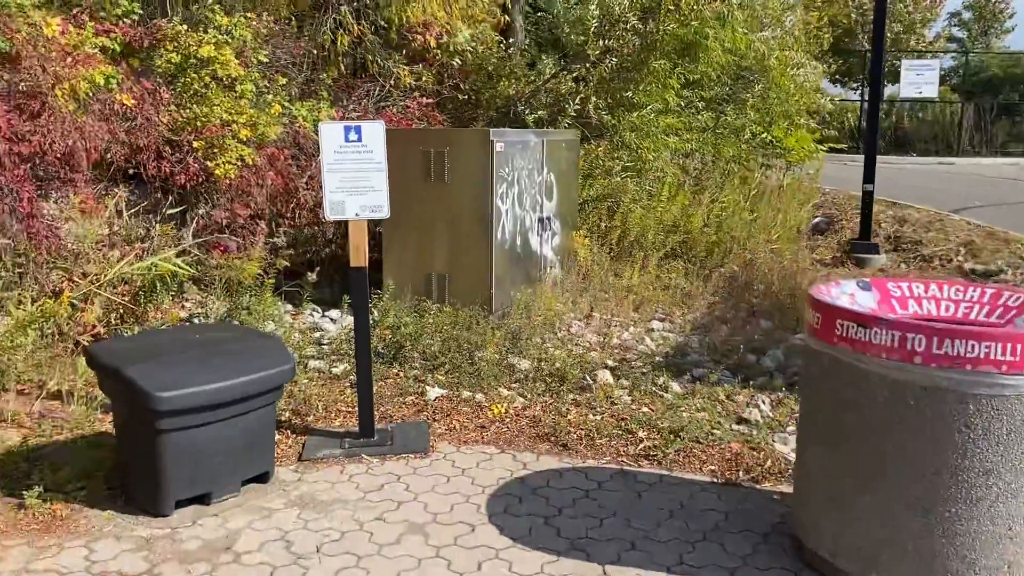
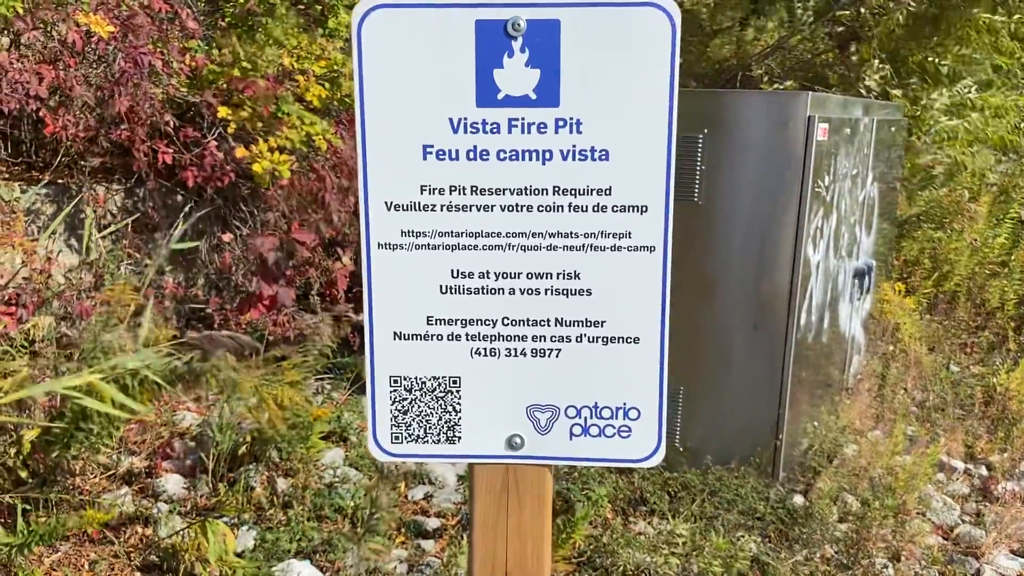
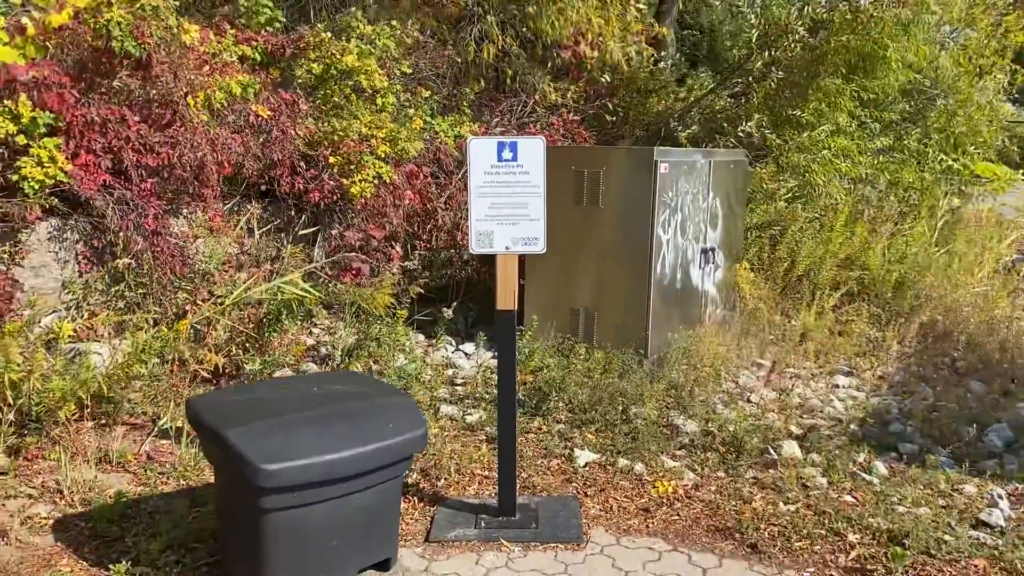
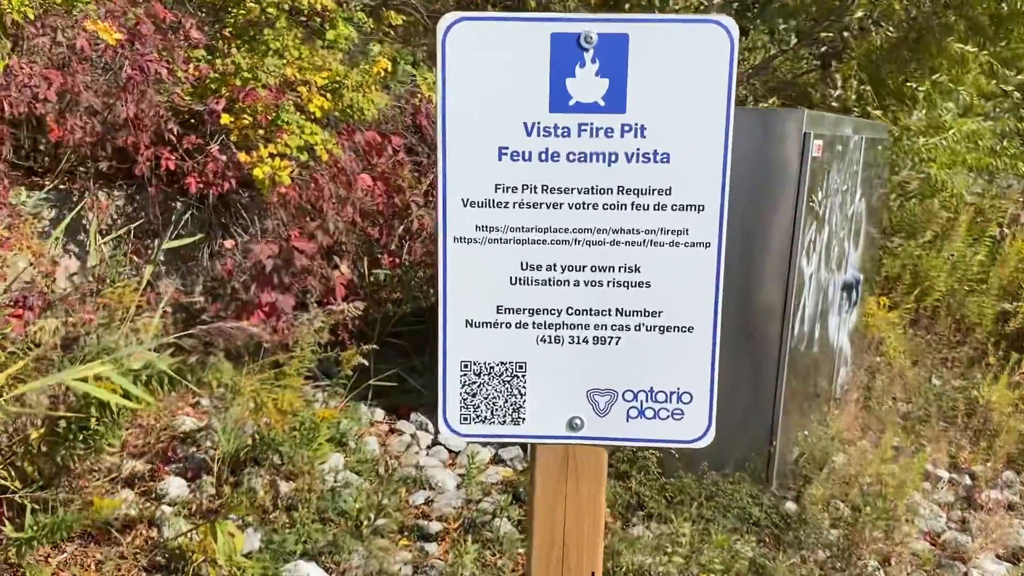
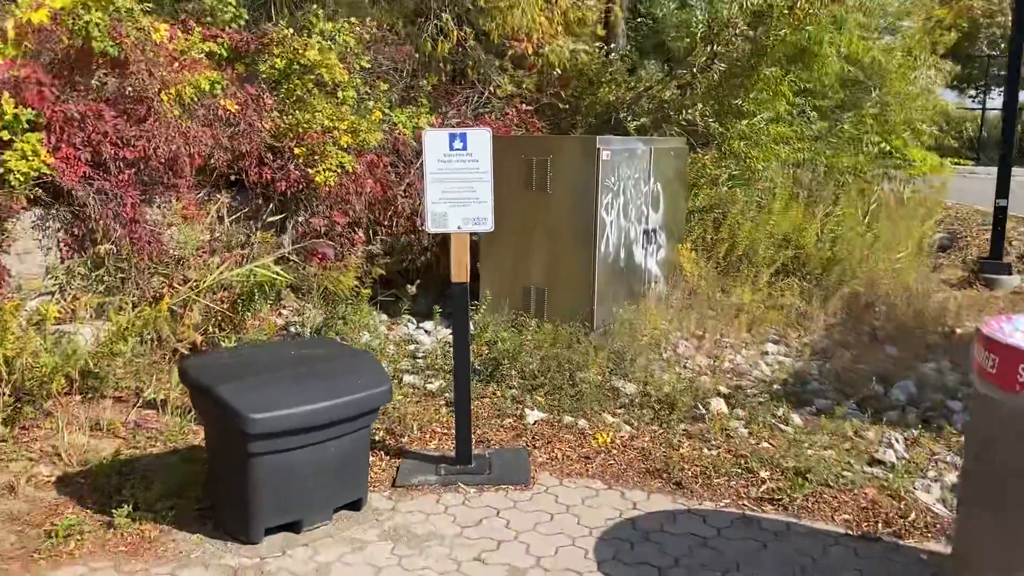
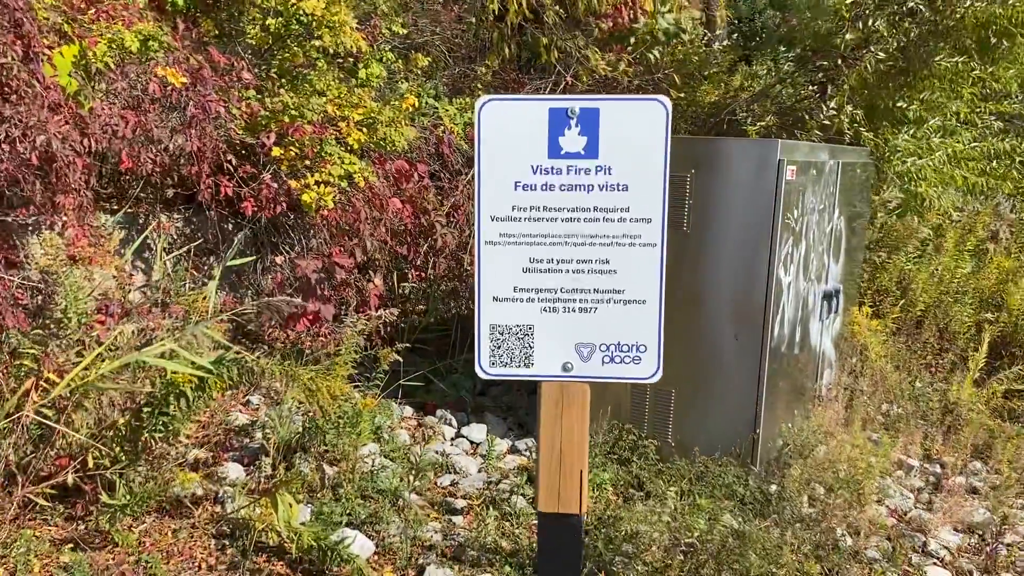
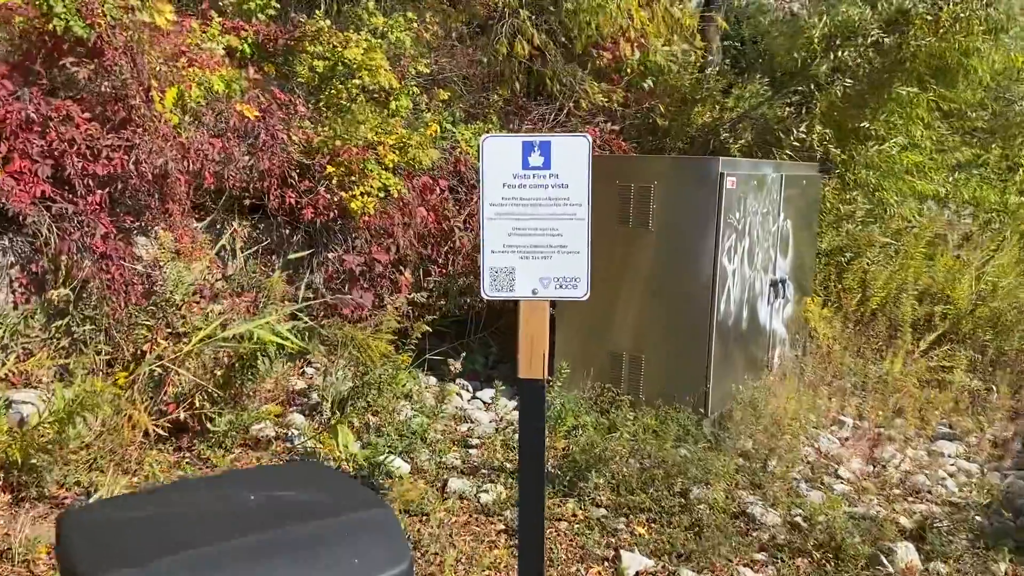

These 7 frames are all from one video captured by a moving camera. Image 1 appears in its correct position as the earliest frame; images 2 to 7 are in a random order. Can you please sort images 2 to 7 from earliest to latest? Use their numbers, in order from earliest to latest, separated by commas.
5, 3, 7, 6, 4, 2
